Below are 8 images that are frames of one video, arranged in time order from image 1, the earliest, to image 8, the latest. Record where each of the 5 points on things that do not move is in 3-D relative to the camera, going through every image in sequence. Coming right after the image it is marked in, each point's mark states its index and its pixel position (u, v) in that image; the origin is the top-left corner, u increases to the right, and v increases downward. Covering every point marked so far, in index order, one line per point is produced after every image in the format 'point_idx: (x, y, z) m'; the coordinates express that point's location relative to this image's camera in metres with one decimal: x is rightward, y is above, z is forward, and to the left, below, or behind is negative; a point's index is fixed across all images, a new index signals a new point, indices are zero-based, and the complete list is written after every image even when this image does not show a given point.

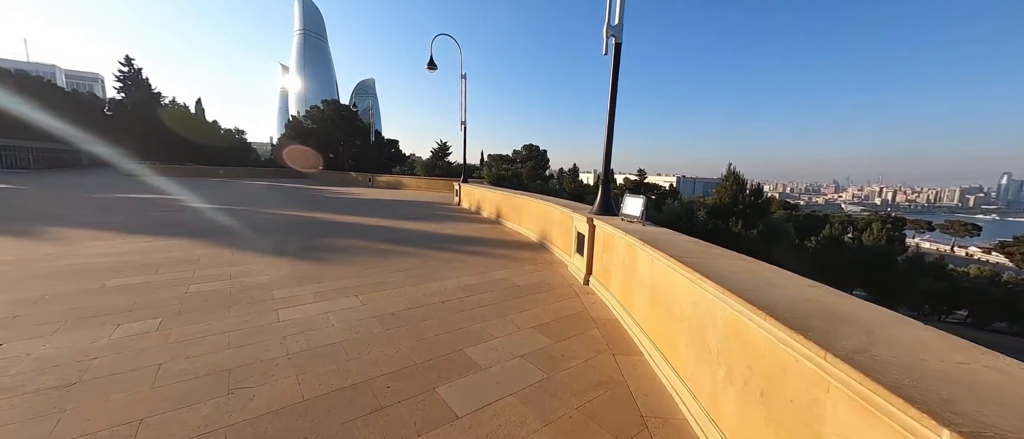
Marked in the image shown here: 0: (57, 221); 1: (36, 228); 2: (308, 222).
0: (-9.0, 0.0, +7.2) m
1: (-8.5, -0.2, +6.4) m
2: (-4.5, -0.1, +8.1) m
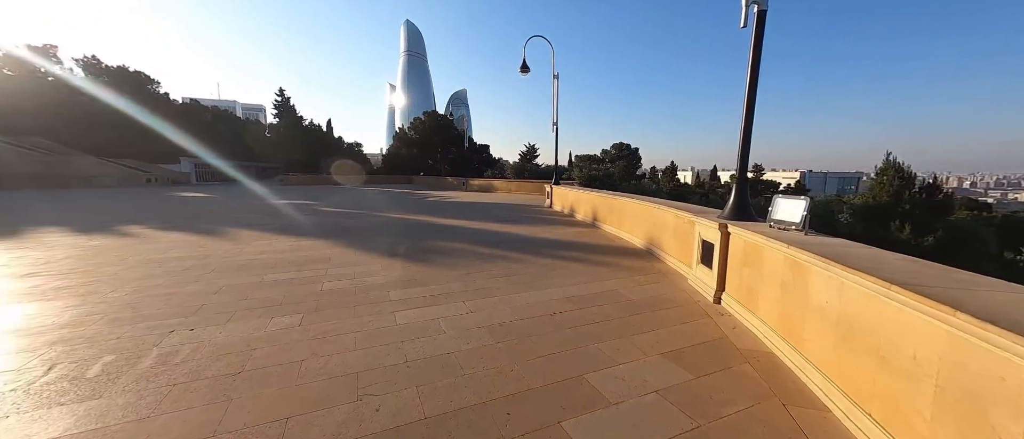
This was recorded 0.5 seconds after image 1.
0: (-6.9, -0.1, +8.9) m
1: (-6.6, -0.2, +8.0) m
2: (-2.3, -0.1, +8.7) m
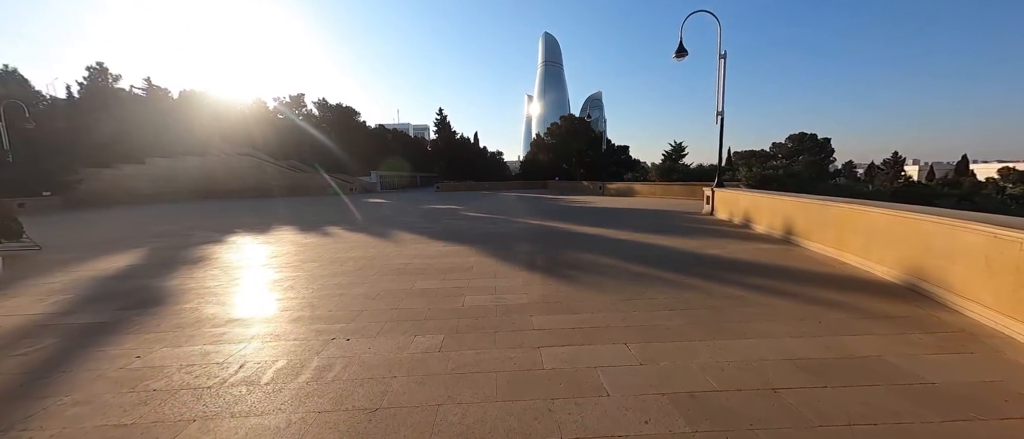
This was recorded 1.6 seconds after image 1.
0: (-3.2, -0.2, +10.1) m
1: (-3.2, -0.3, +9.1) m
2: (+1.0, -0.3, +8.2) m
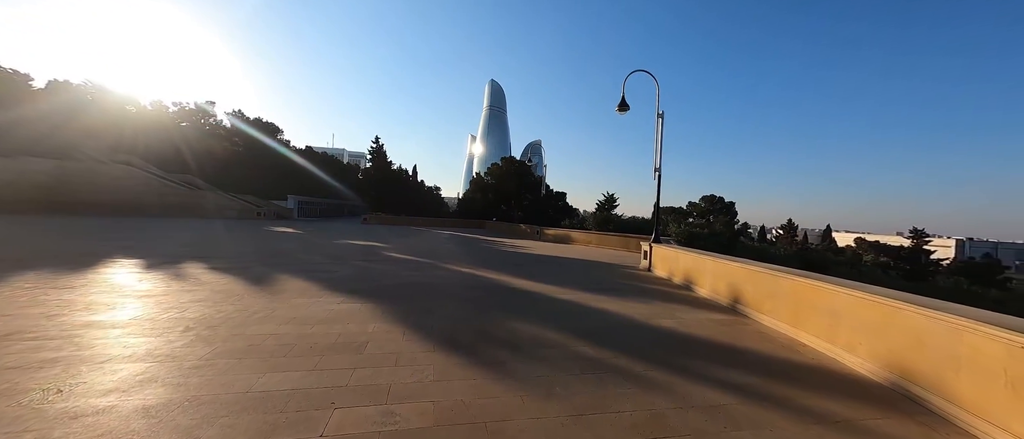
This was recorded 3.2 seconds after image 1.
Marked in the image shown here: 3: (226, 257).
0: (-5.0, -1.1, +8.1) m
1: (-4.8, -1.1, +7.1) m
2: (-0.5, -1.3, +7.0) m
3: (-7.6, -1.0, +9.6) m
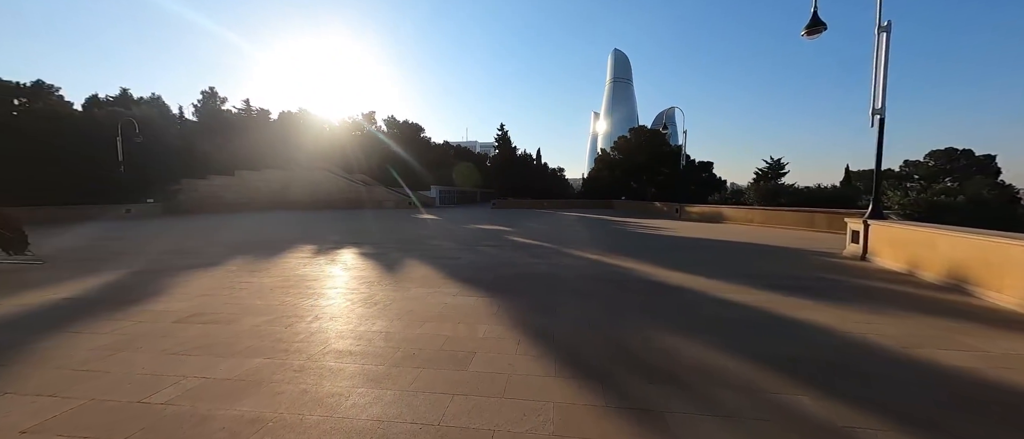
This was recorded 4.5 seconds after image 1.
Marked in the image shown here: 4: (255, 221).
0: (-2.1, -0.8, +8.3) m
1: (-2.2, -0.9, +7.3) m
2: (+1.7, -0.9, +5.7) m
3: (-4.0, -0.7, +10.6) m
4: (-13.2, -0.1, +18.7) m
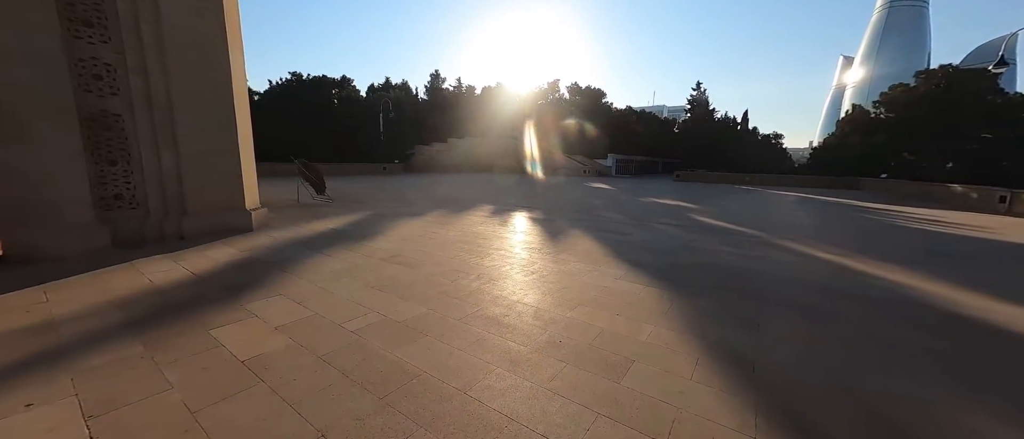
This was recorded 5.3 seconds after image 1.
0: (+1.6, -0.1, +7.8) m
1: (+1.1, -0.3, +7.0) m
2: (+3.8, -0.8, +3.8) m
3: (+1.0, +0.3, +10.8) m
4: (-3.5, +2.4, +22.0) m
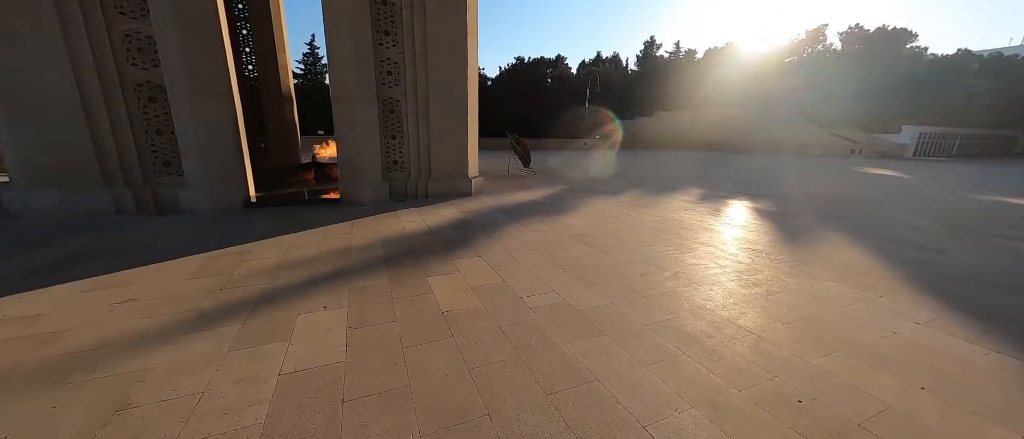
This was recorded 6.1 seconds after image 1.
0: (+5.2, -0.1, +5.5) m
1: (+4.3, -0.2, +5.1) m
2: (+5.0, -1.2, +1.0) m
3: (+6.1, +0.5, +8.4) m
4: (+8.2, +3.4, +20.1) m
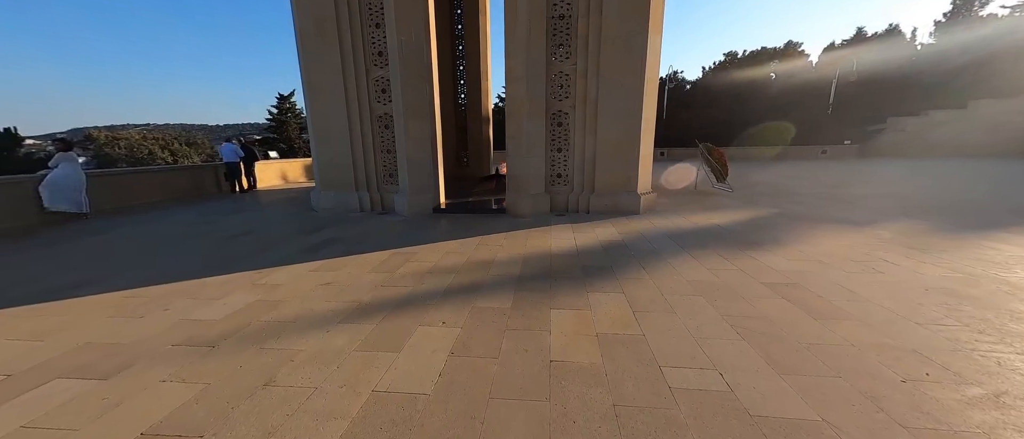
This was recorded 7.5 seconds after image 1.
0: (+6.4, -0.8, +1.7) m
1: (+5.5, -0.8, +1.9) m
2: (+4.0, -1.7, -2.1) m
3: (+8.7, -0.4, +3.8) m
4: (+16.4, +1.7, +13.1) m
